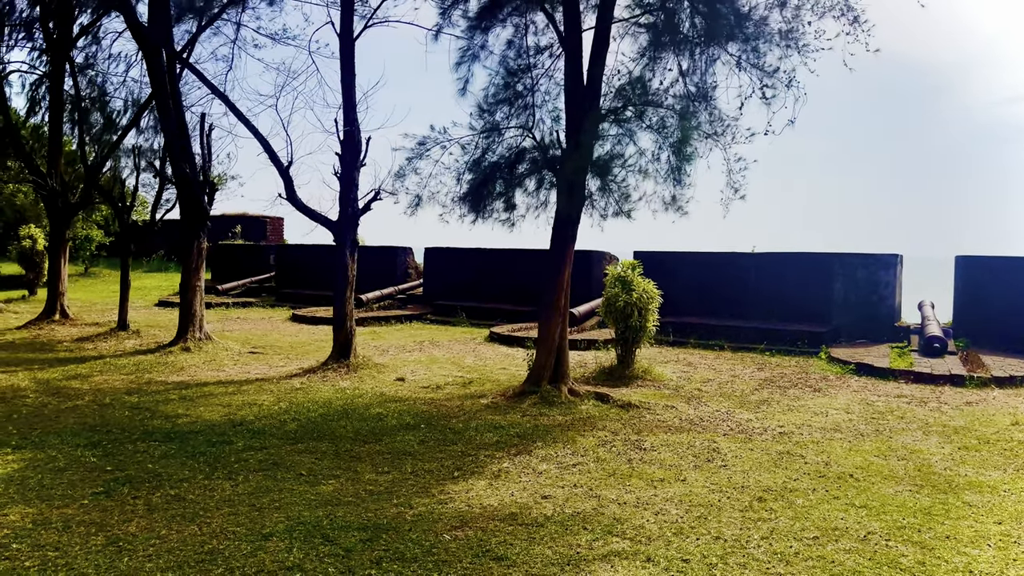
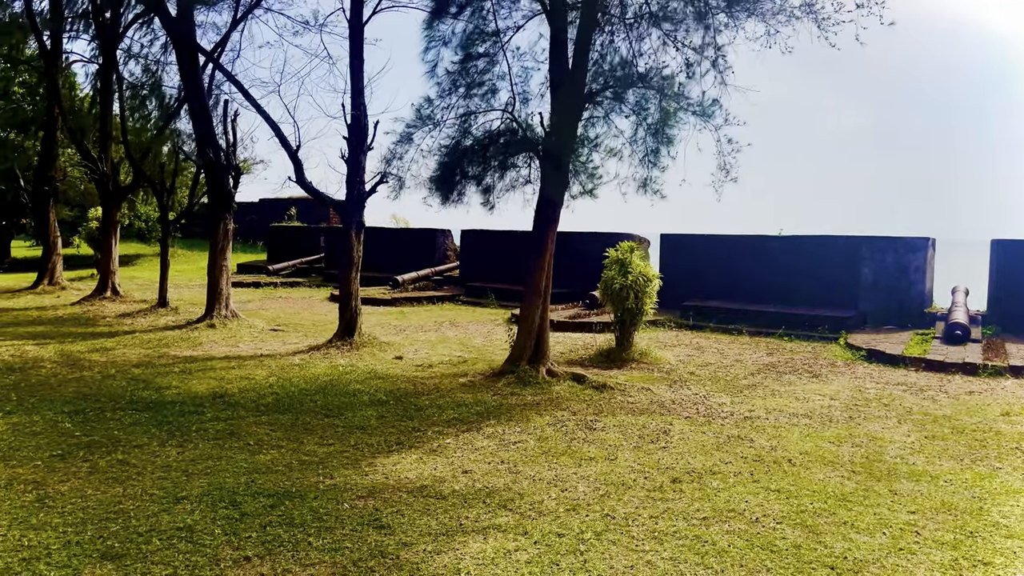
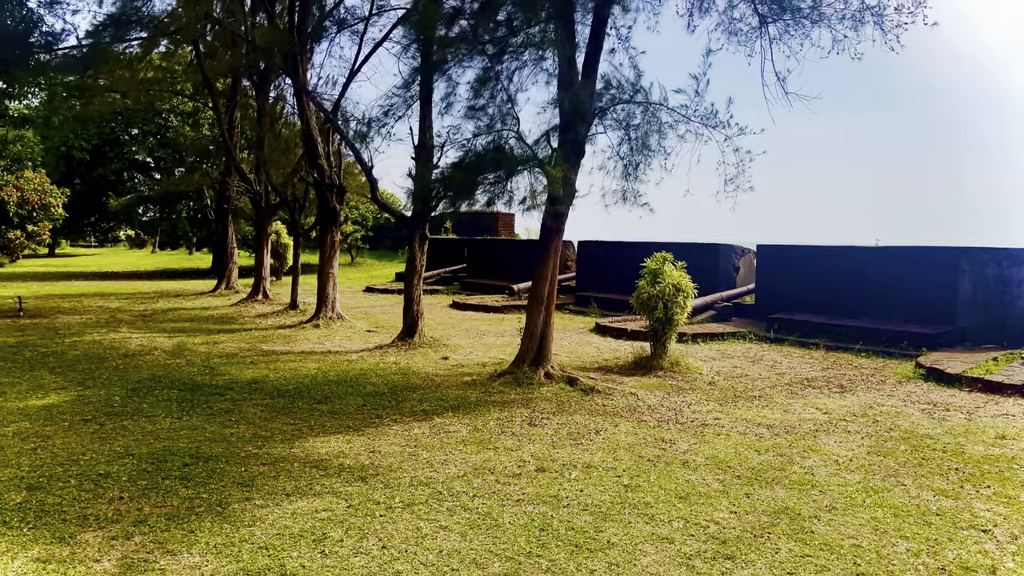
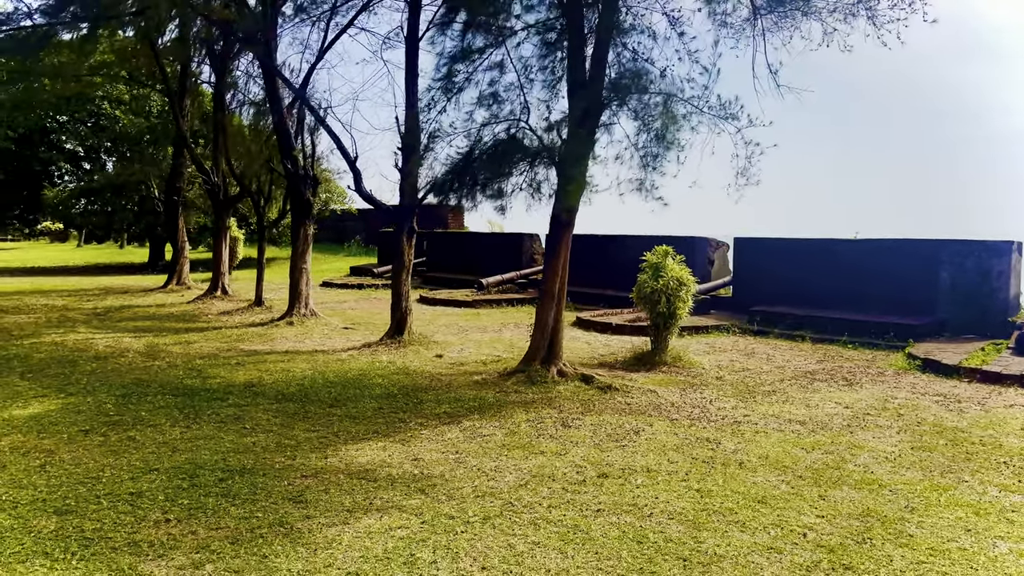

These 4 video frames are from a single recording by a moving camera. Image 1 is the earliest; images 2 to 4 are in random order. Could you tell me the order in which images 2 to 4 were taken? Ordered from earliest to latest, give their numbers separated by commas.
2, 4, 3
